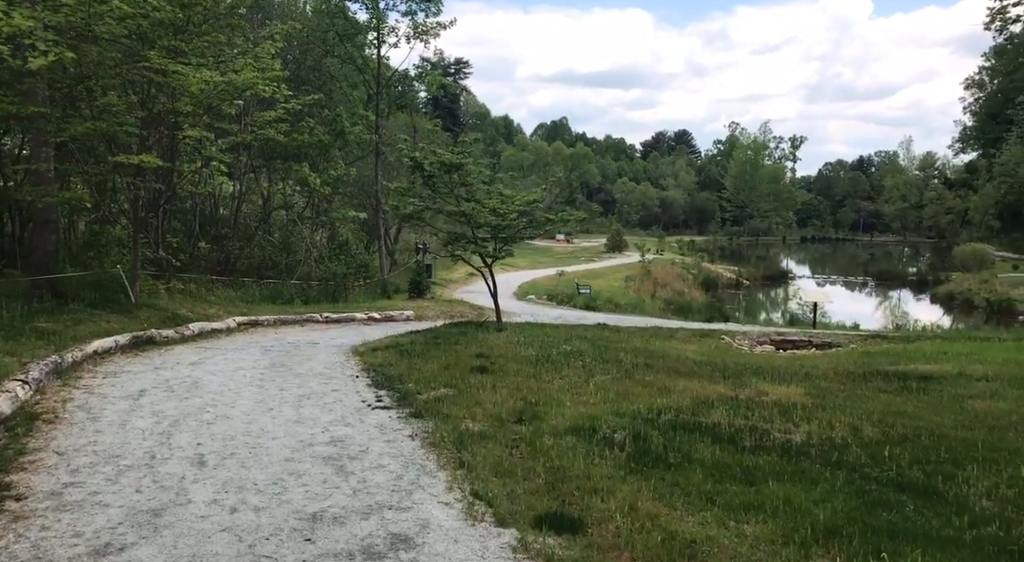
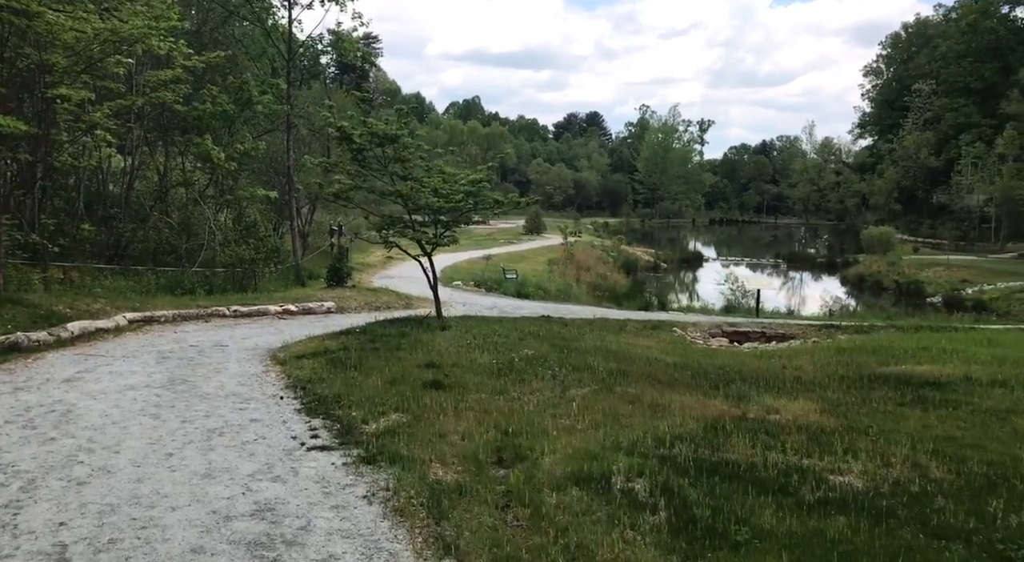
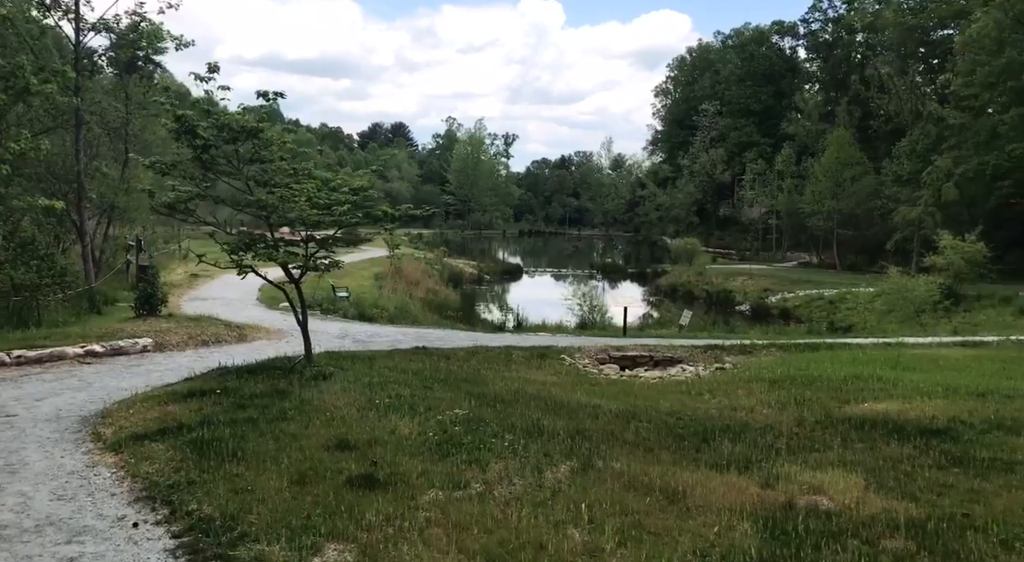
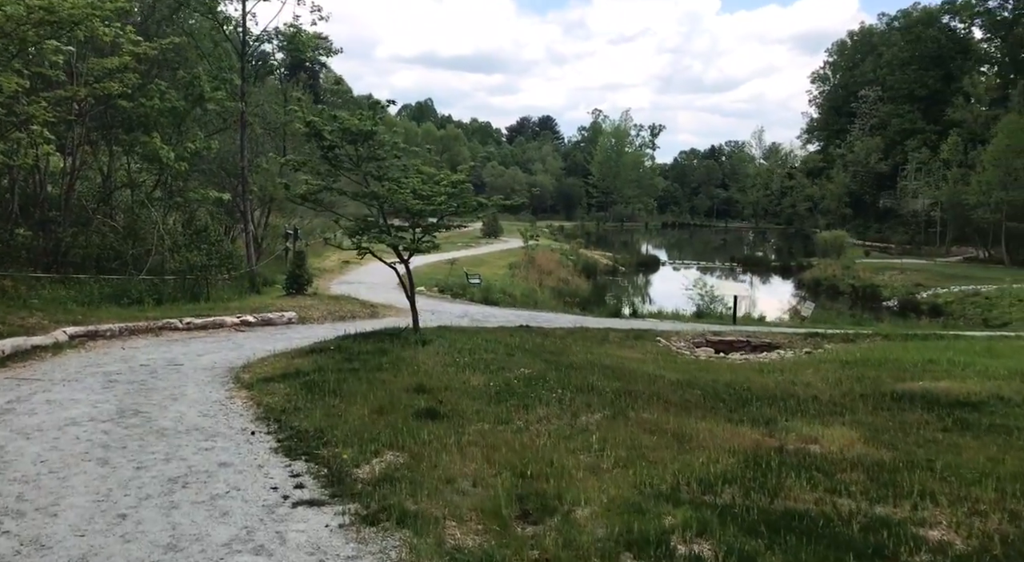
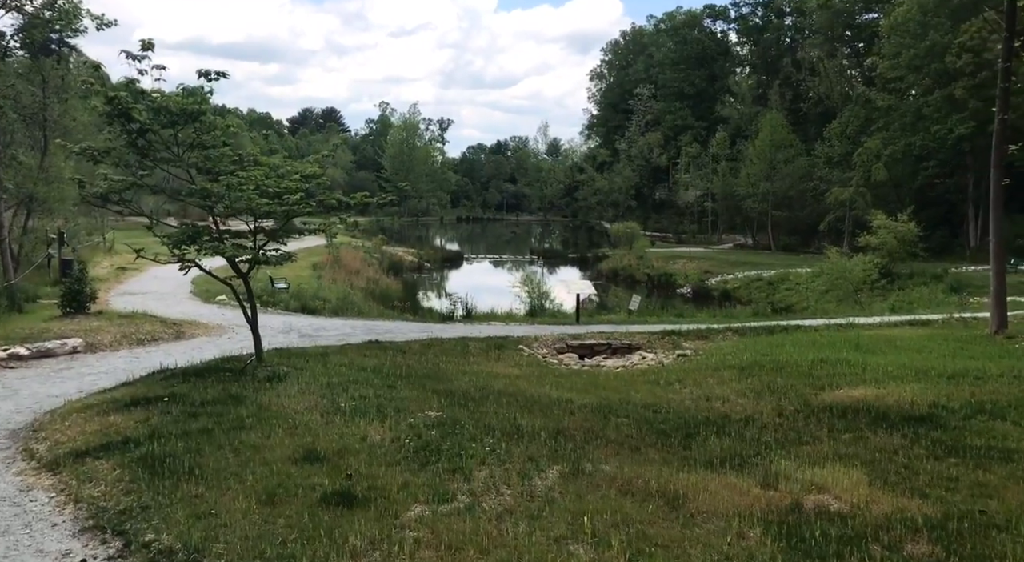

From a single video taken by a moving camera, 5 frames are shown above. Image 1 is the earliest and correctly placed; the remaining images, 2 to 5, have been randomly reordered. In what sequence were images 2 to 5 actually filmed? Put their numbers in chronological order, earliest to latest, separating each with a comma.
2, 4, 3, 5
